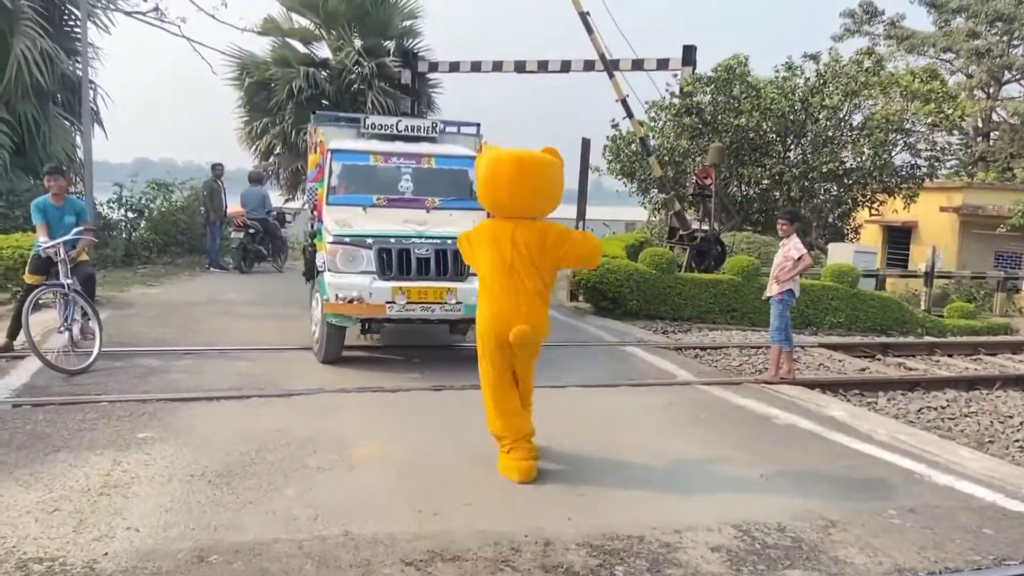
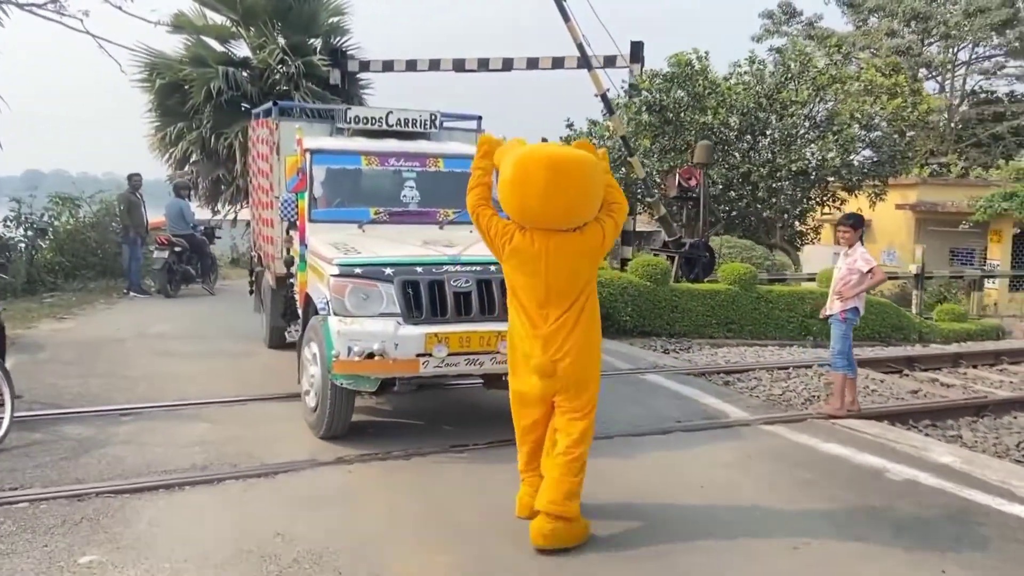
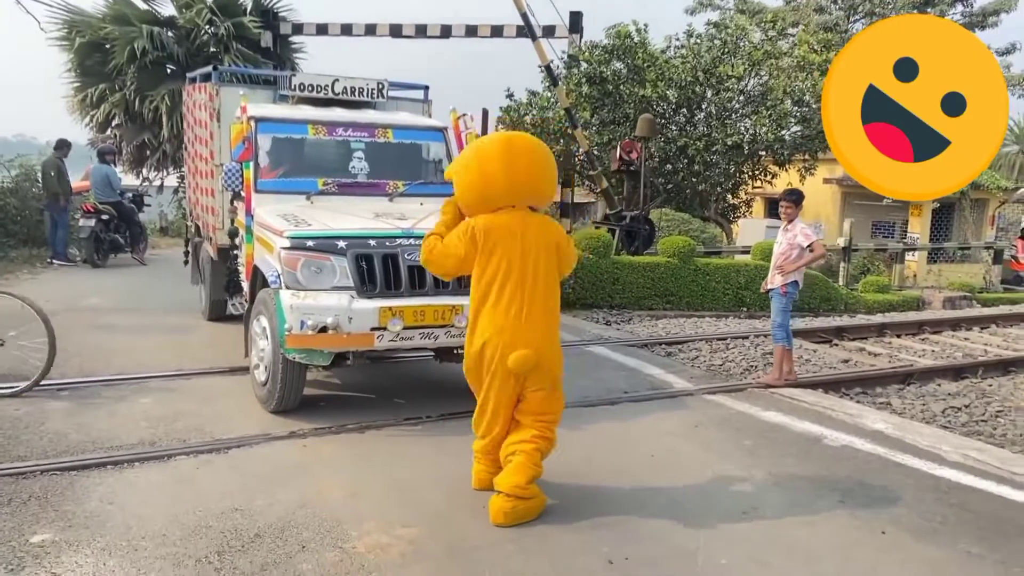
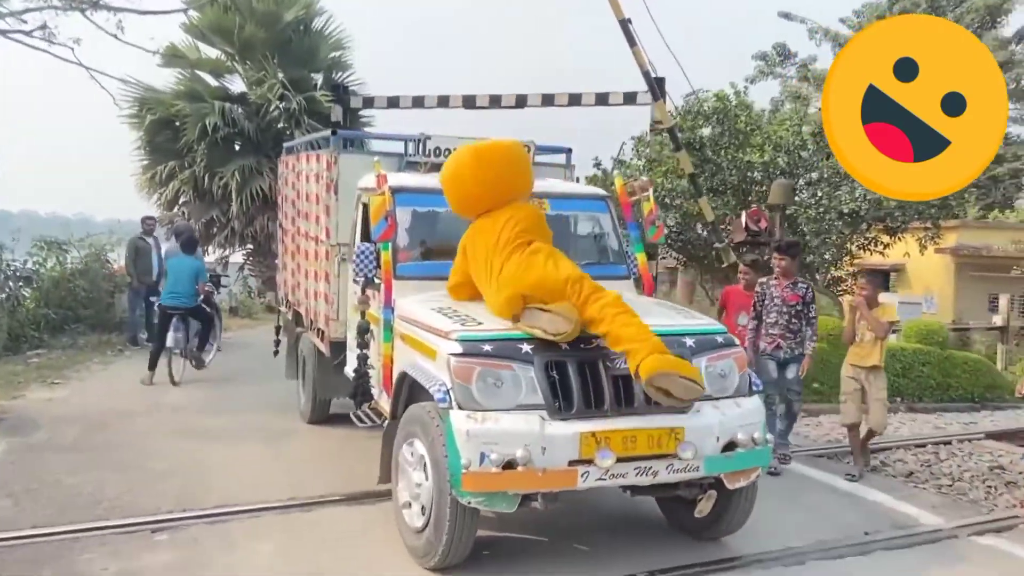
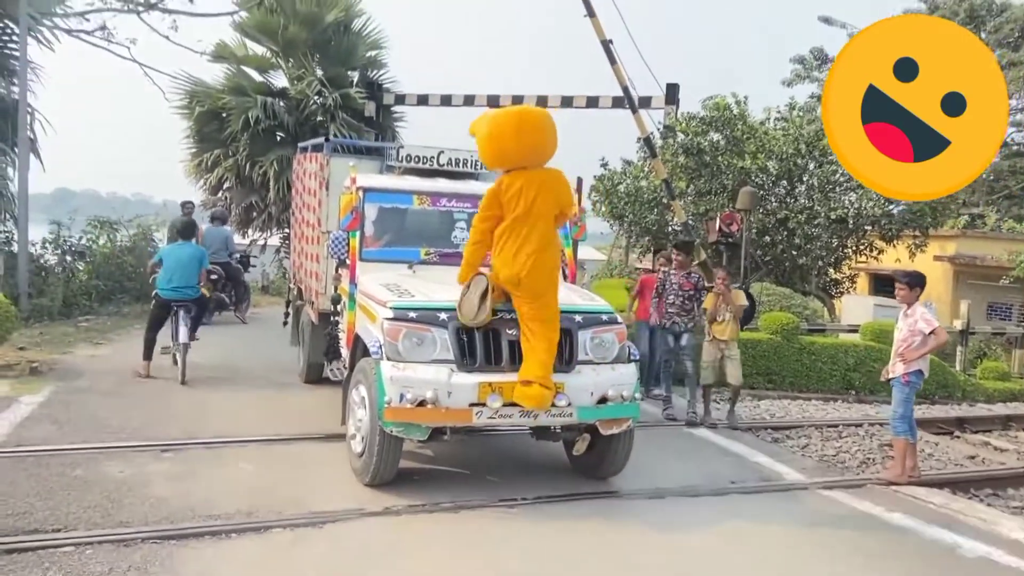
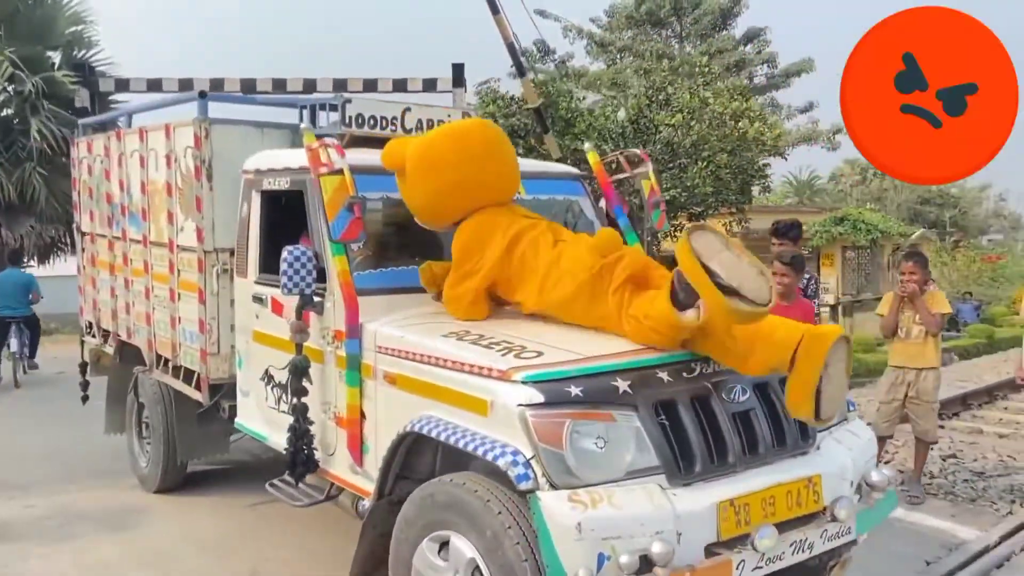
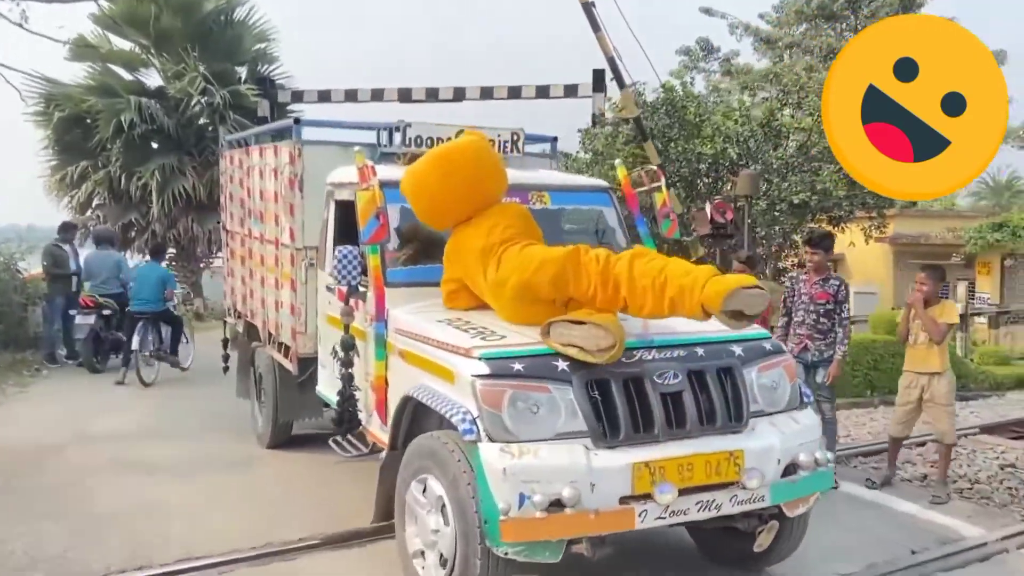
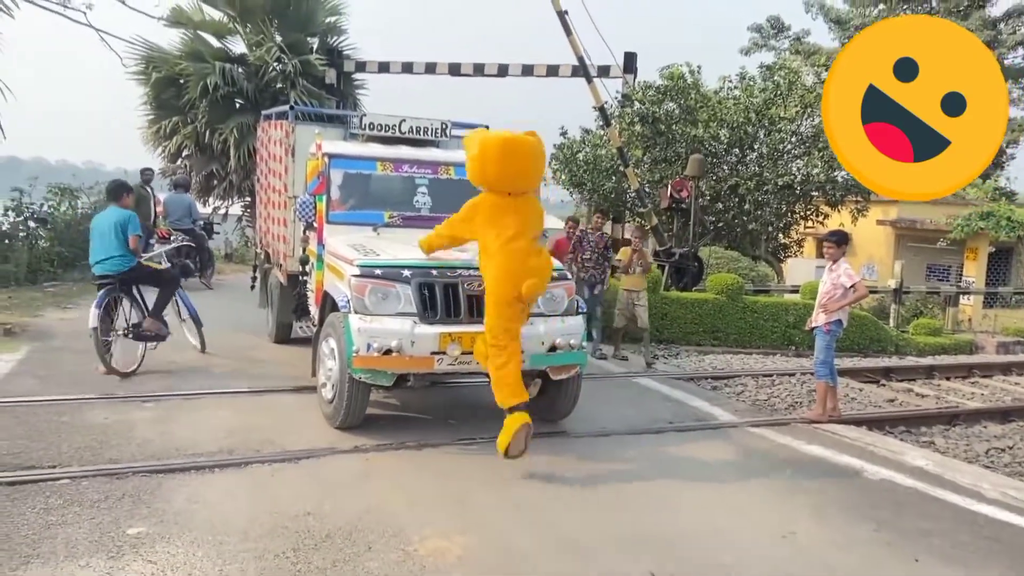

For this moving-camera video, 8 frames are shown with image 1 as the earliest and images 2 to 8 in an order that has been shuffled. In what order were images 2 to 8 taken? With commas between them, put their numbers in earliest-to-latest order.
2, 3, 8, 5, 4, 7, 6
